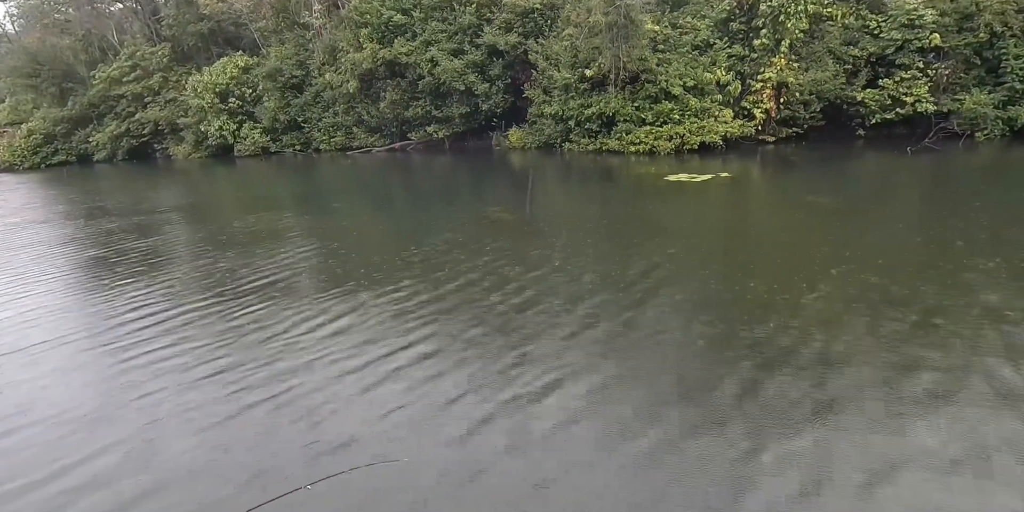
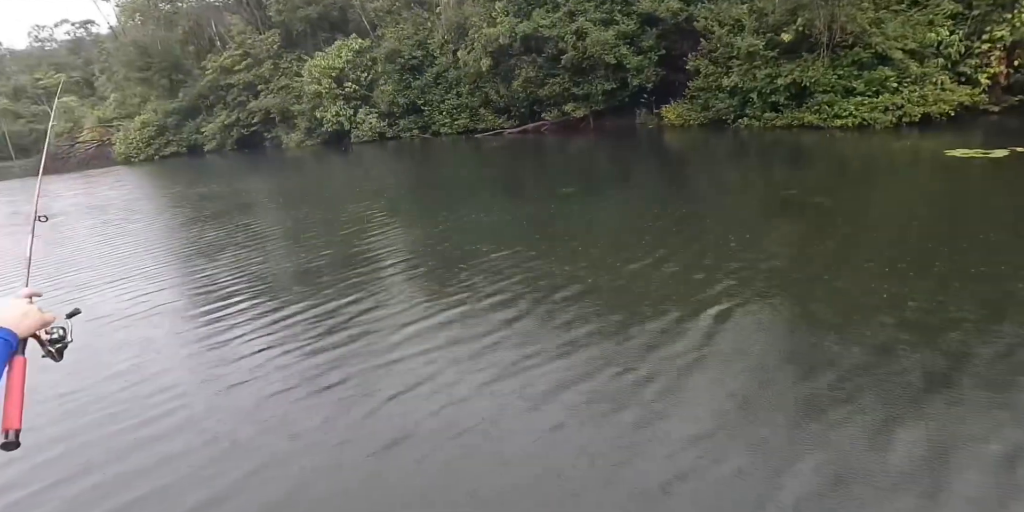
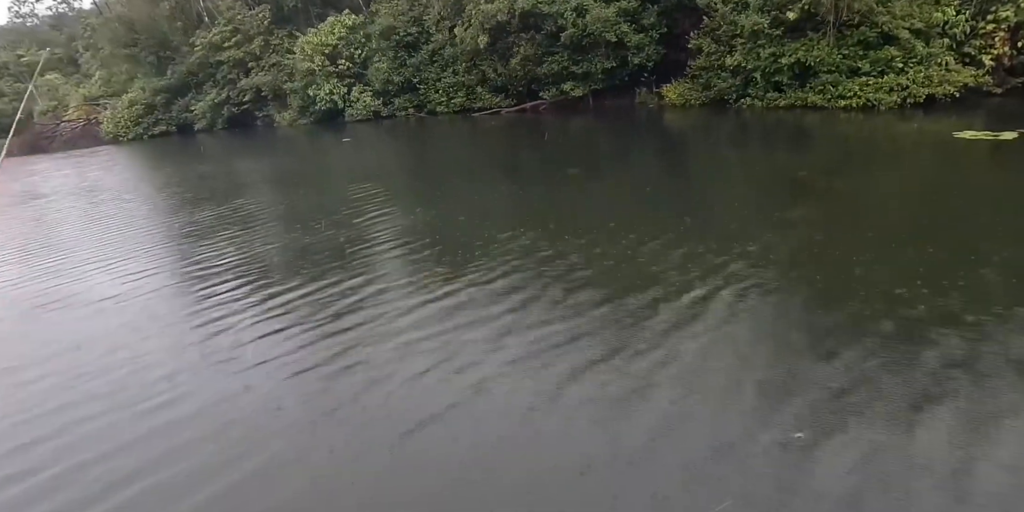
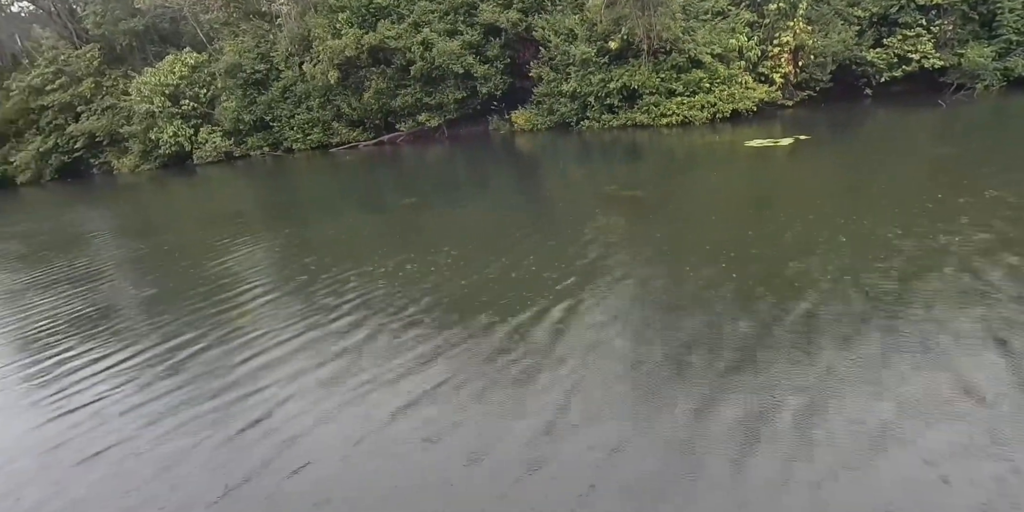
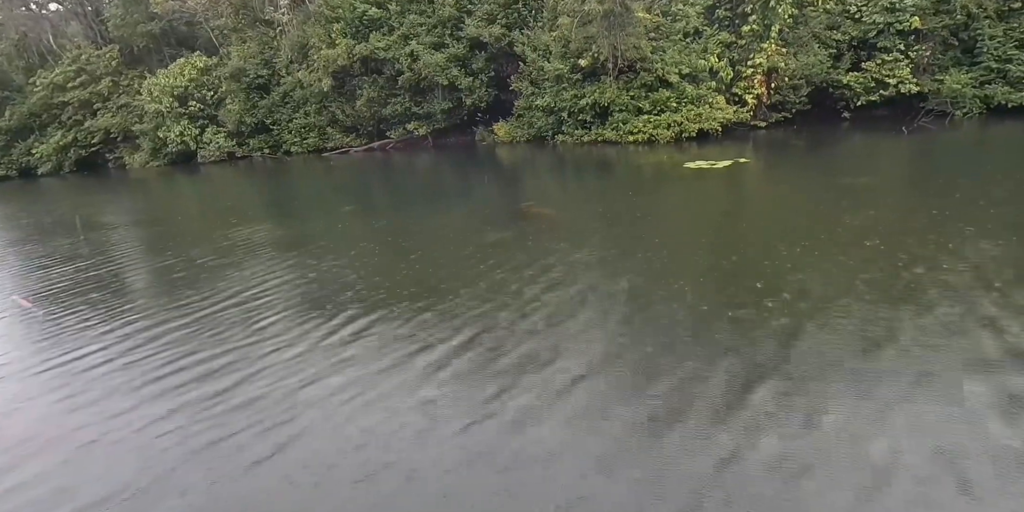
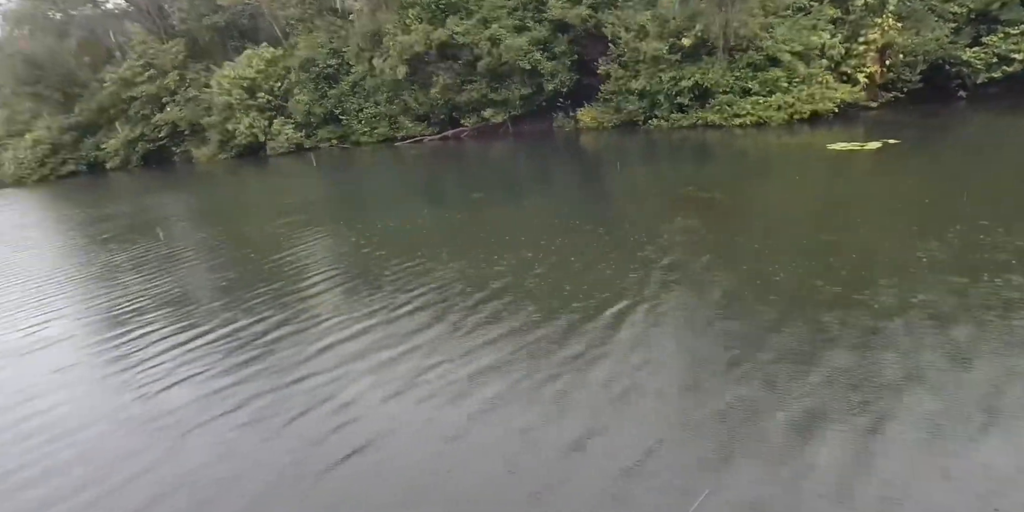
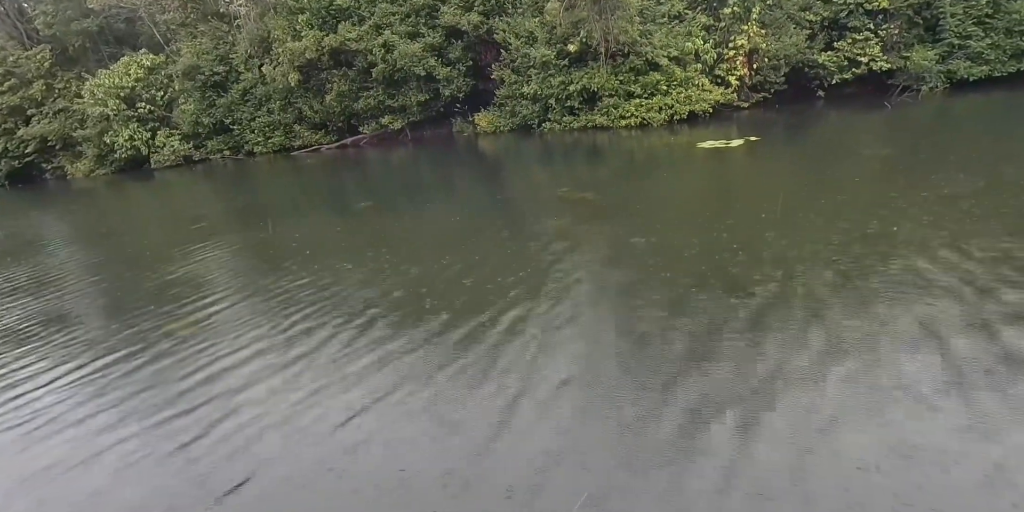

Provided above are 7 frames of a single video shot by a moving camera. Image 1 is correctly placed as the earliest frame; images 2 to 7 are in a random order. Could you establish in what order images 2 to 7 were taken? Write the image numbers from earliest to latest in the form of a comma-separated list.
5, 7, 4, 6, 2, 3
